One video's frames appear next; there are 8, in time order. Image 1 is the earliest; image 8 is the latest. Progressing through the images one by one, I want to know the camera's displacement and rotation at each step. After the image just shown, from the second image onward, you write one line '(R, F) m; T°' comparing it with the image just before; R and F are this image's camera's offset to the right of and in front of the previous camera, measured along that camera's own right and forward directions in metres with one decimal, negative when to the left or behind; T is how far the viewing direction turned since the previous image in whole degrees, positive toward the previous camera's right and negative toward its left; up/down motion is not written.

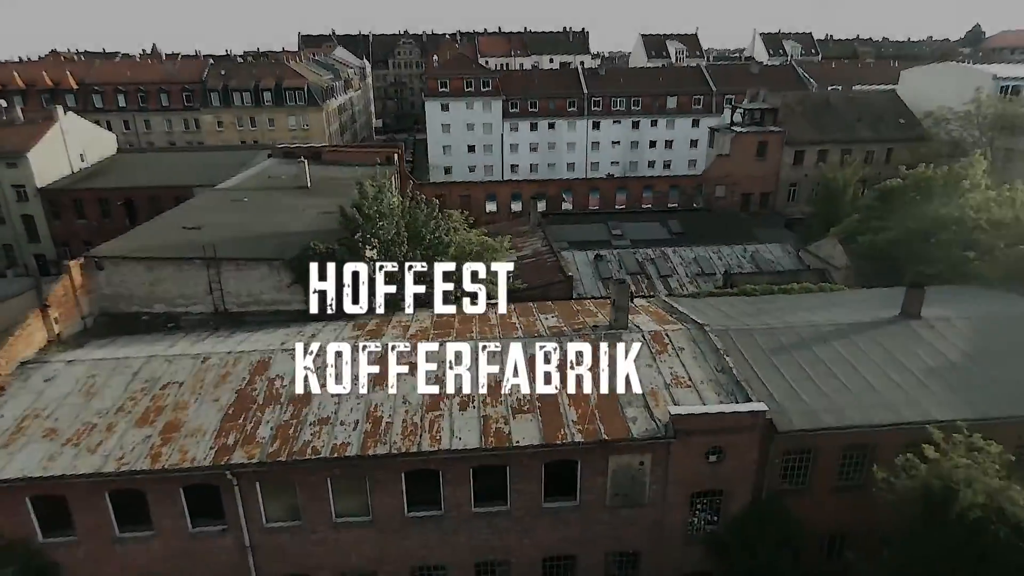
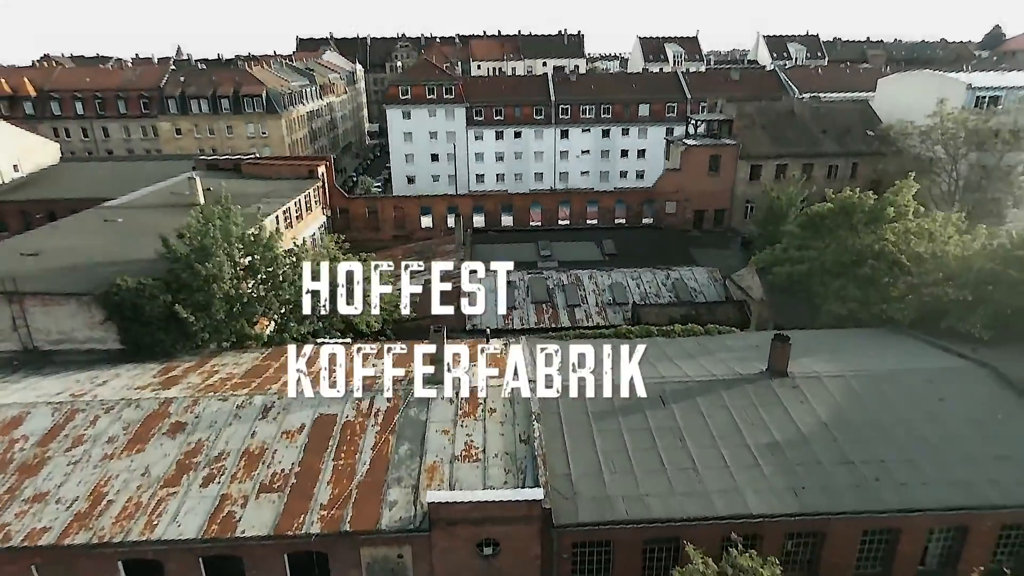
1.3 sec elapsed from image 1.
(+5.5, +2.1) m; -2°
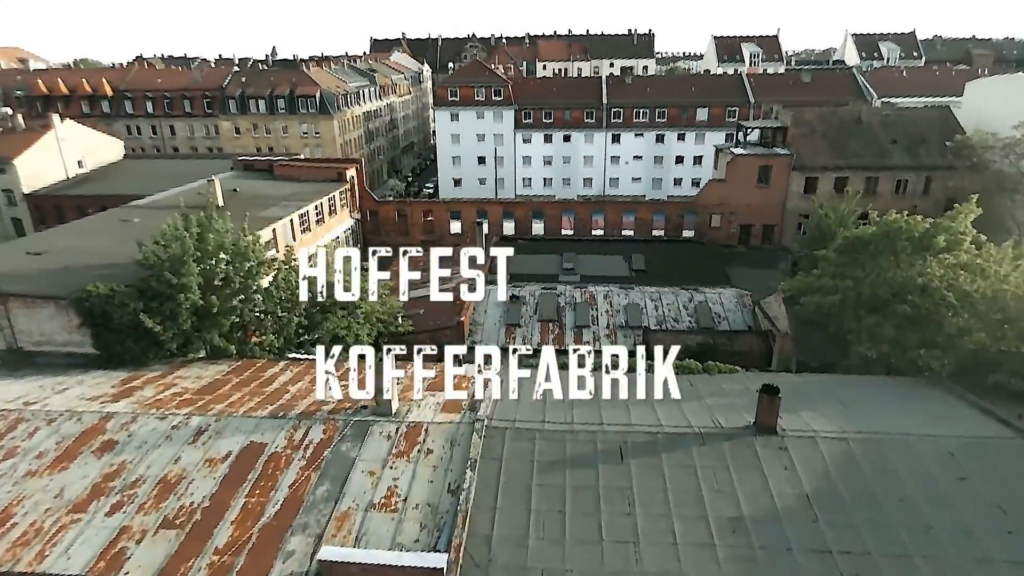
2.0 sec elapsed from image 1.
(+2.7, +1.6) m; -7°
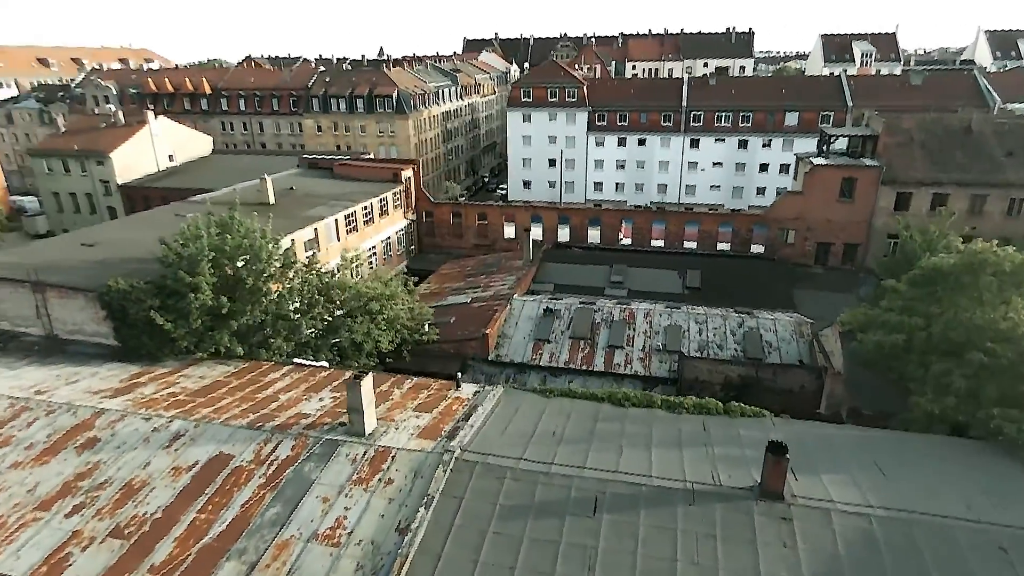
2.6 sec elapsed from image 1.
(+2.2, +1.3) m; -8°
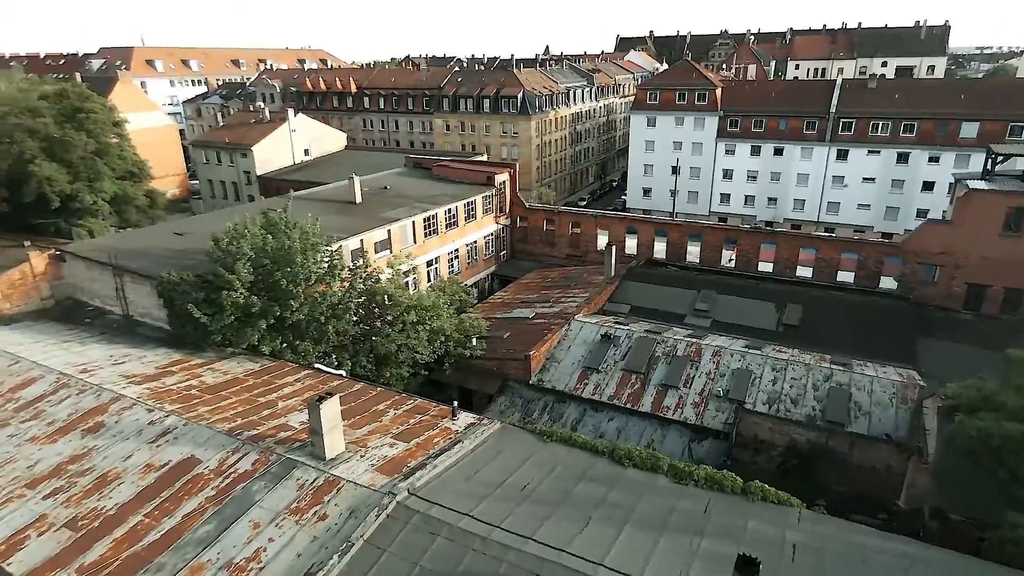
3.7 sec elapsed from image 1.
(+3.4, +1.9) m; -14°
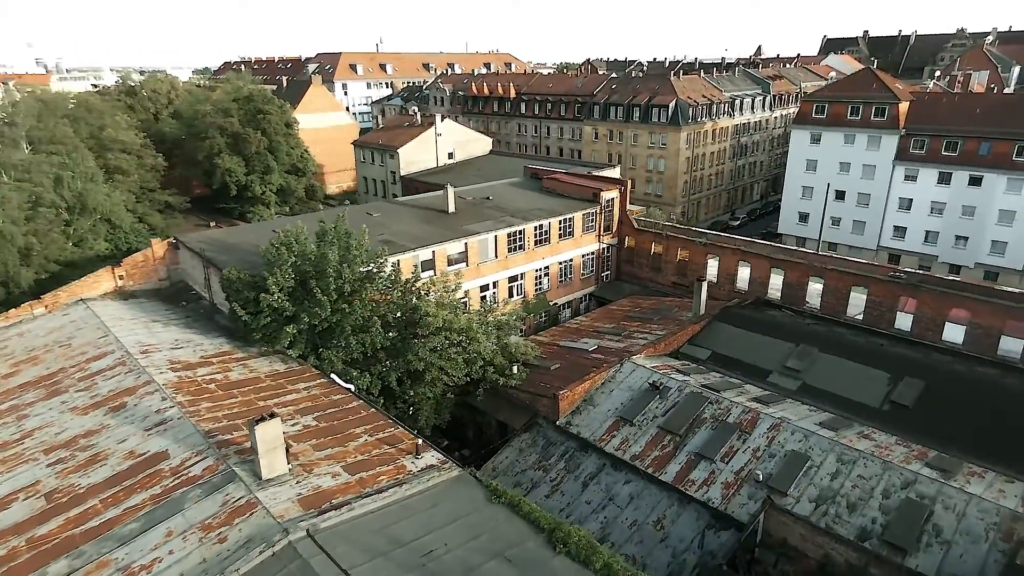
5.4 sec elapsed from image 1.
(+4.6, +1.9) m; -17°
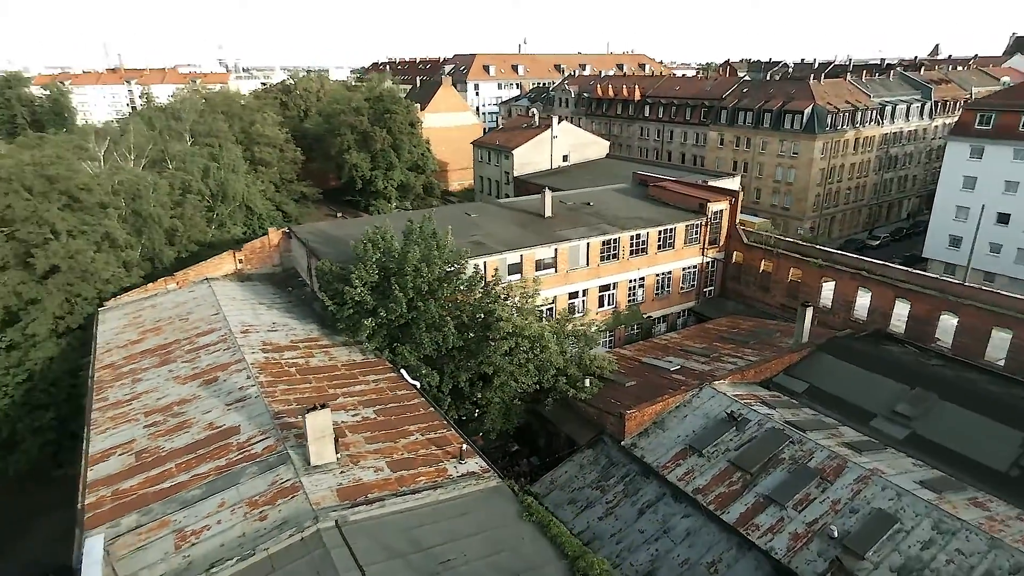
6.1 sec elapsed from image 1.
(+1.6, +0.4) m; -12°
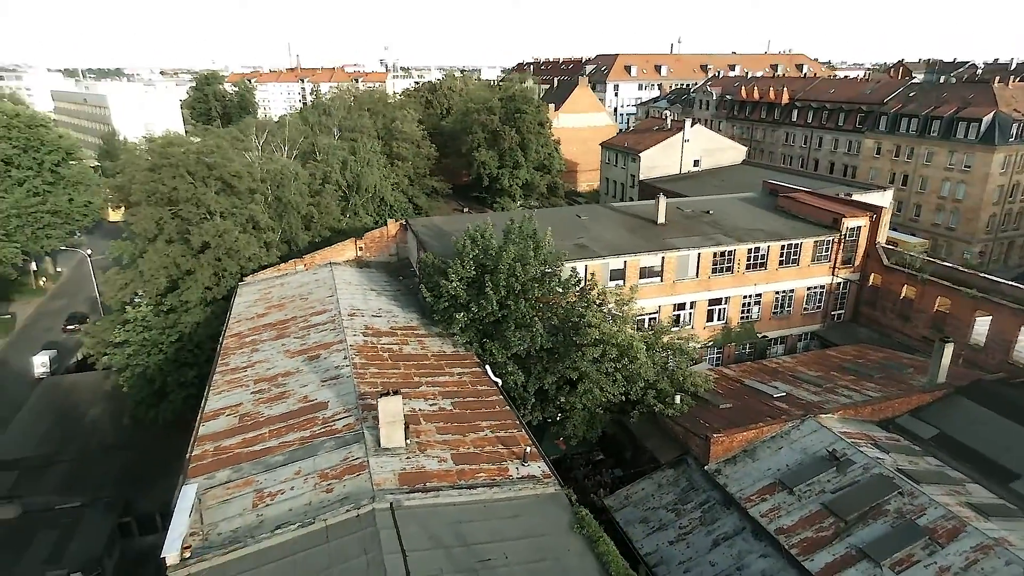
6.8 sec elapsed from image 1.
(+1.3, +0.2) m; -12°
